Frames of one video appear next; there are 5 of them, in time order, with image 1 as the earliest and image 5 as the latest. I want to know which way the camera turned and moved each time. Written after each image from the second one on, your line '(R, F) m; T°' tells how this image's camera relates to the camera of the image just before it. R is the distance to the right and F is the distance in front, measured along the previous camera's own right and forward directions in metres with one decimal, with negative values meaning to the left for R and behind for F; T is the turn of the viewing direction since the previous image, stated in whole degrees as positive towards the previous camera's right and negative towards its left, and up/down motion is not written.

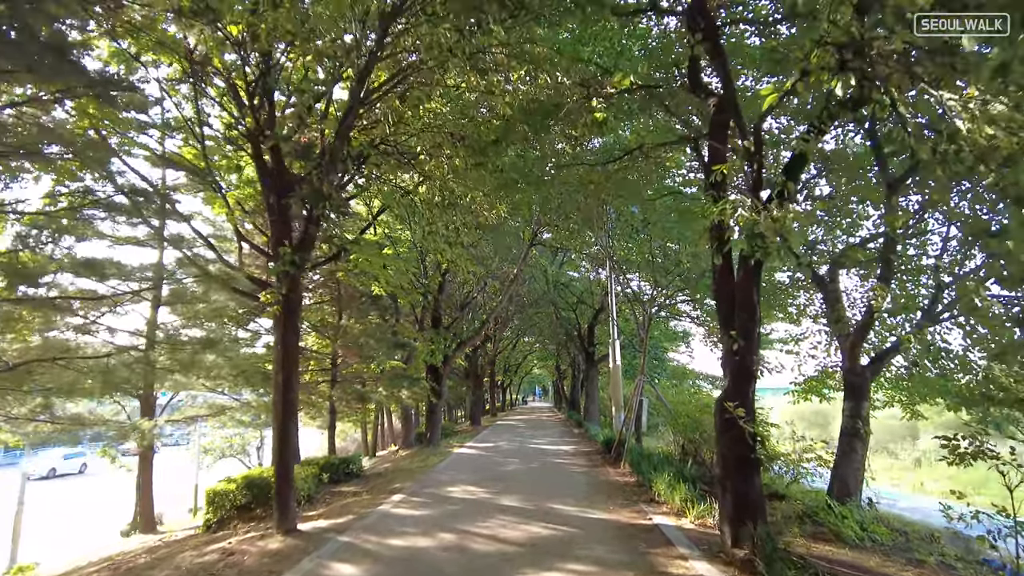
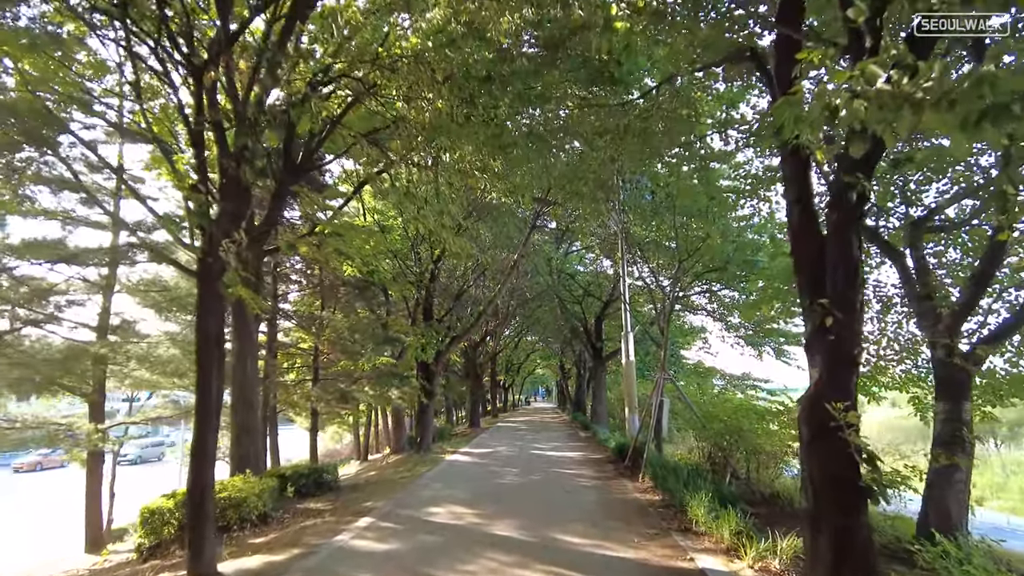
(+0.1, +1.8) m; 0°
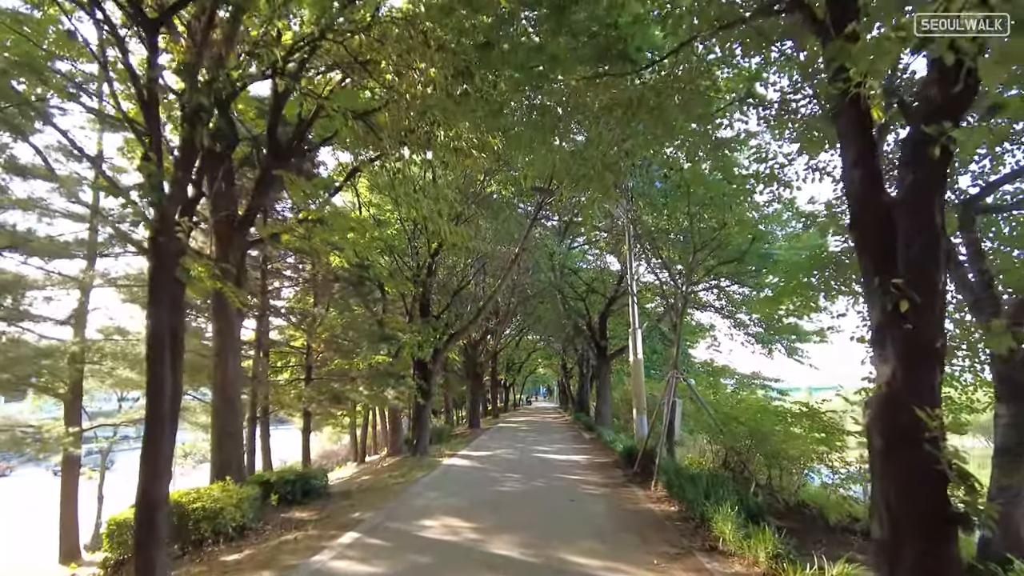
(0.0, +0.7) m; 0°
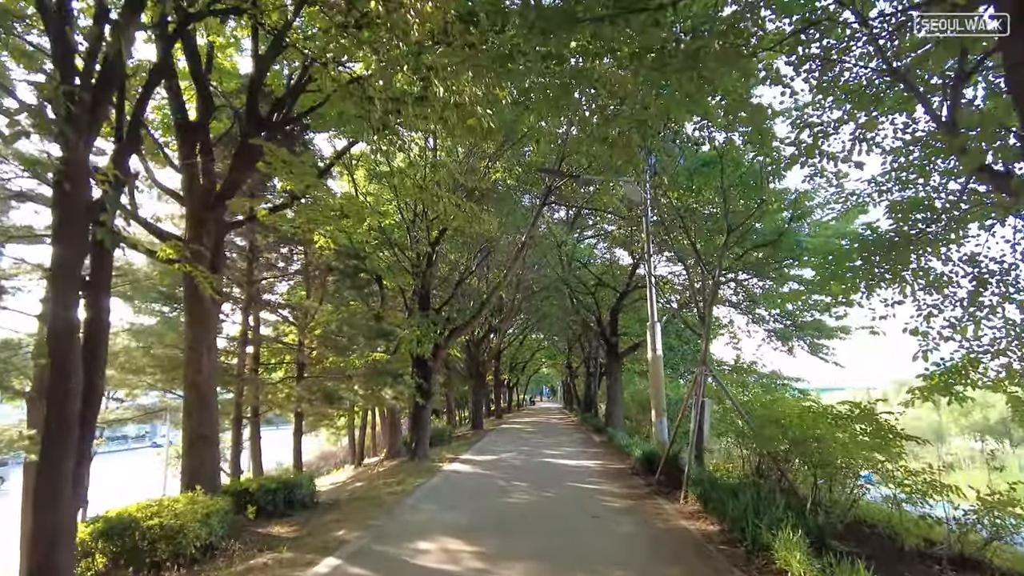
(-0.1, +1.1) m; 0°
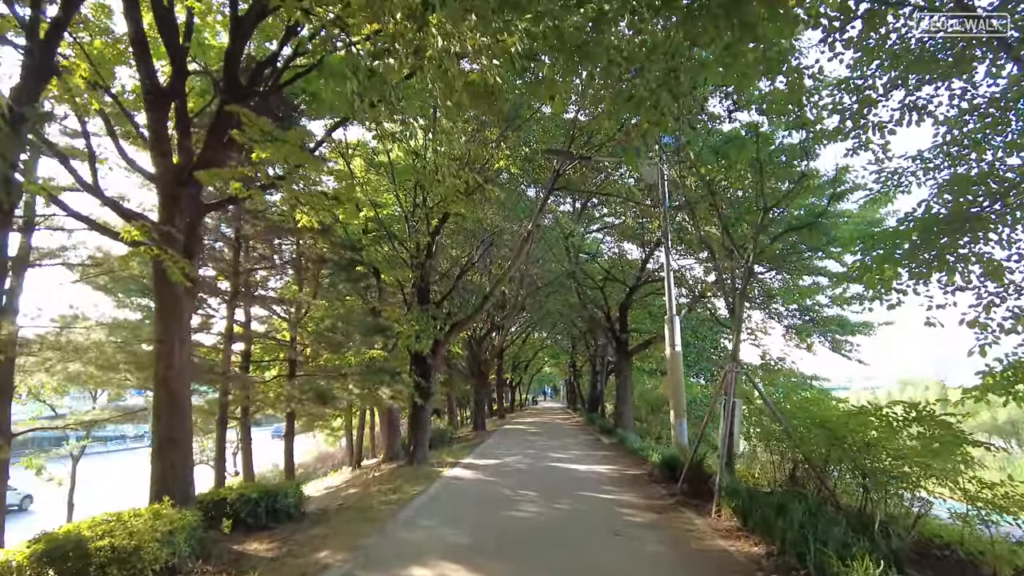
(-0.1, +0.9) m; 0°
